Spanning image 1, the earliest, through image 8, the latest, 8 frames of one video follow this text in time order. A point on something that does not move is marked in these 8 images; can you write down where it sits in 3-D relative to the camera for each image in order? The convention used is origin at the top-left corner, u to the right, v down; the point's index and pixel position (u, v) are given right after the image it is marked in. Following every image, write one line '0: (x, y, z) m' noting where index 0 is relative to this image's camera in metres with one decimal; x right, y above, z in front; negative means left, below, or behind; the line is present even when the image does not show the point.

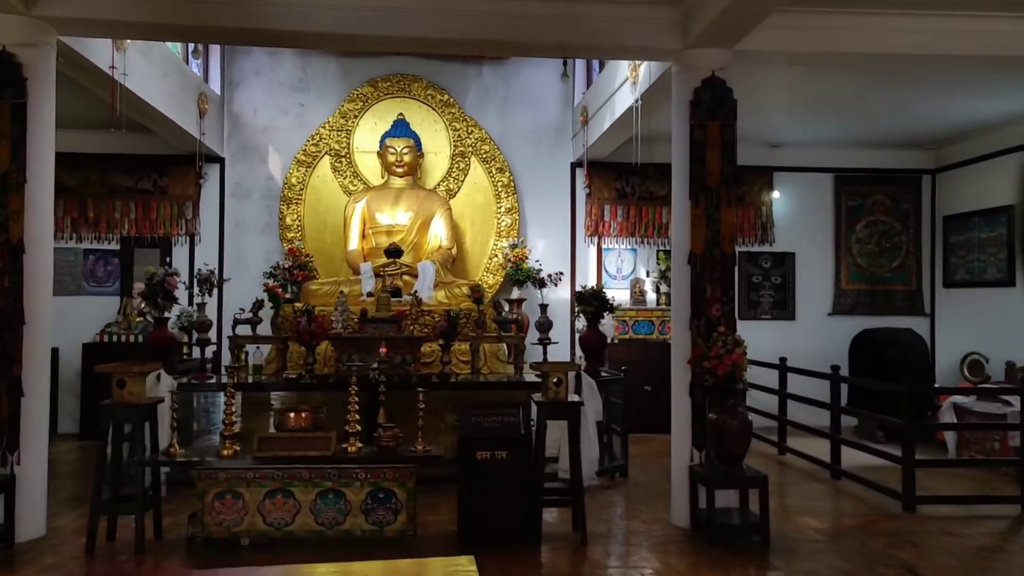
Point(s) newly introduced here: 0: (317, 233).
0: (-1.9, +0.5, +7.1) m
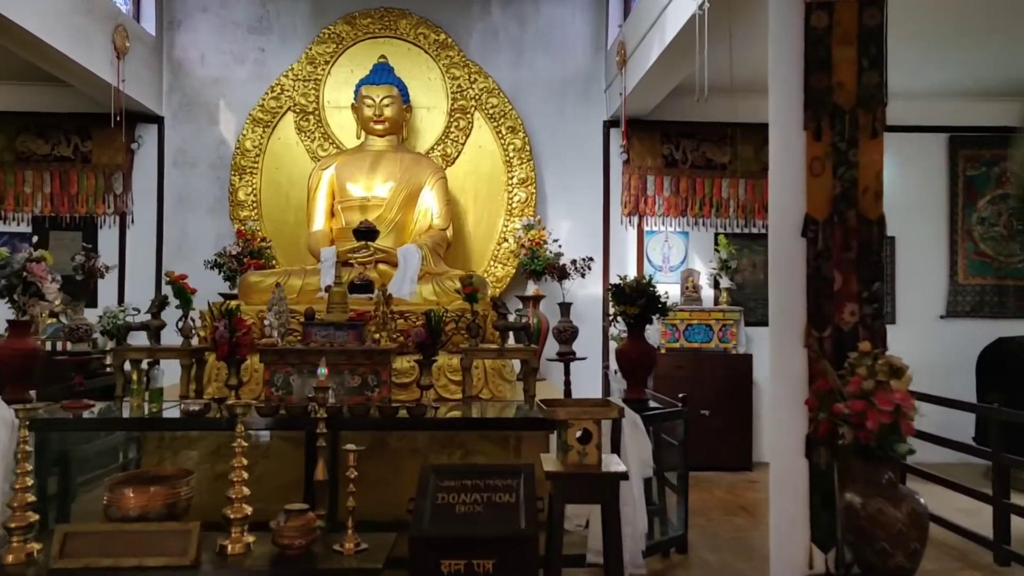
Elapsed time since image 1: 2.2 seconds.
0: (-1.7, +0.6, +5.6) m
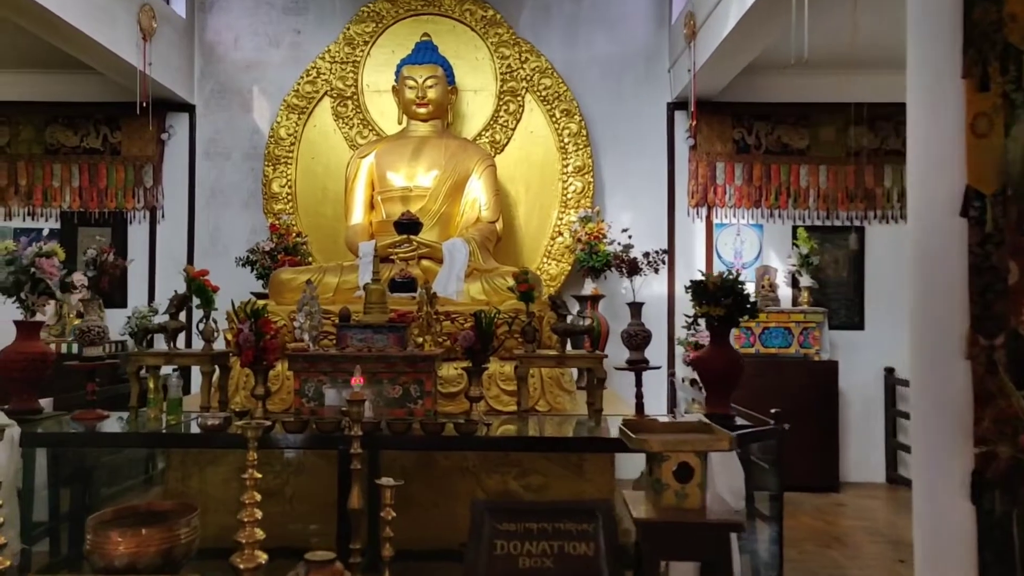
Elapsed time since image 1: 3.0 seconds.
0: (-1.4, +0.6, +5.2) m
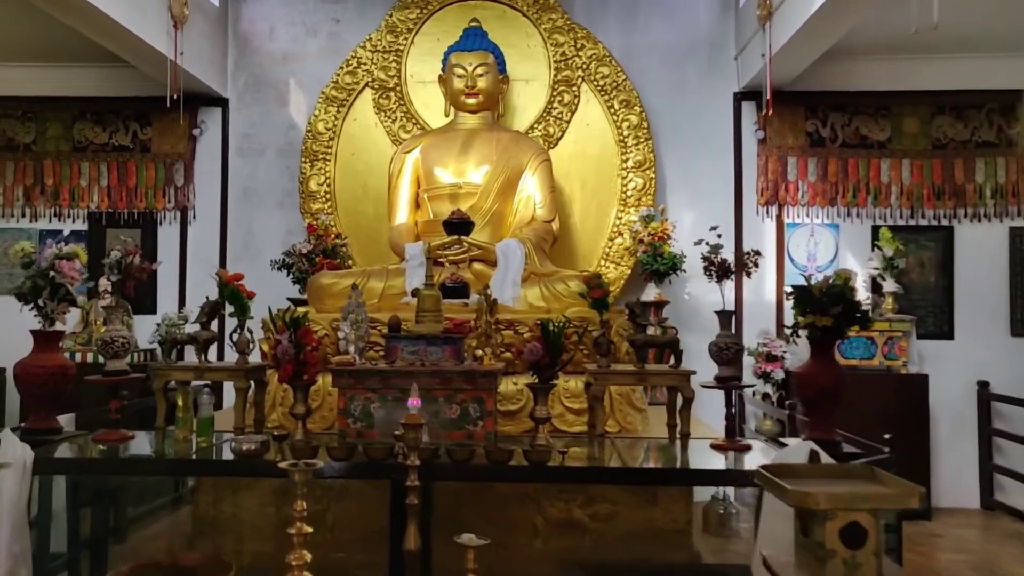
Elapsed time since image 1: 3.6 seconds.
0: (-1.0, +0.5, +4.8) m
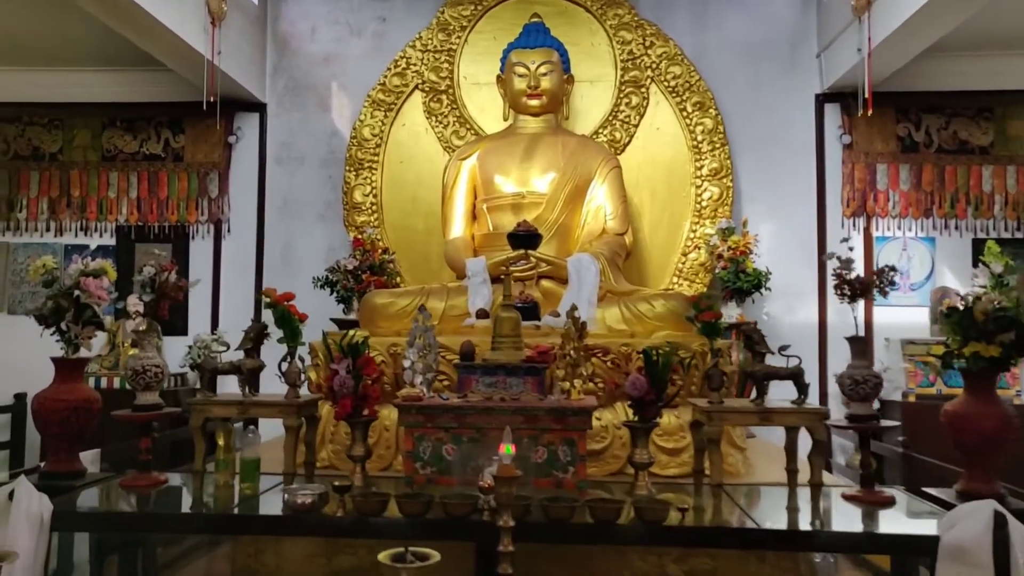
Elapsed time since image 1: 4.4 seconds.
0: (-0.7, +0.4, +4.5) m
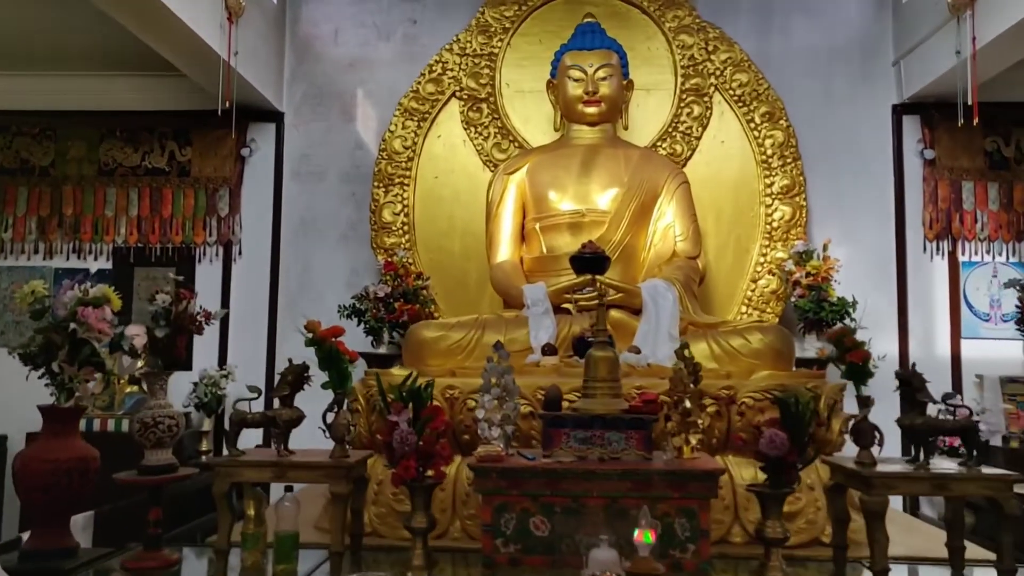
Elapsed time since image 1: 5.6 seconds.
0: (-0.4, +0.3, +4.0) m
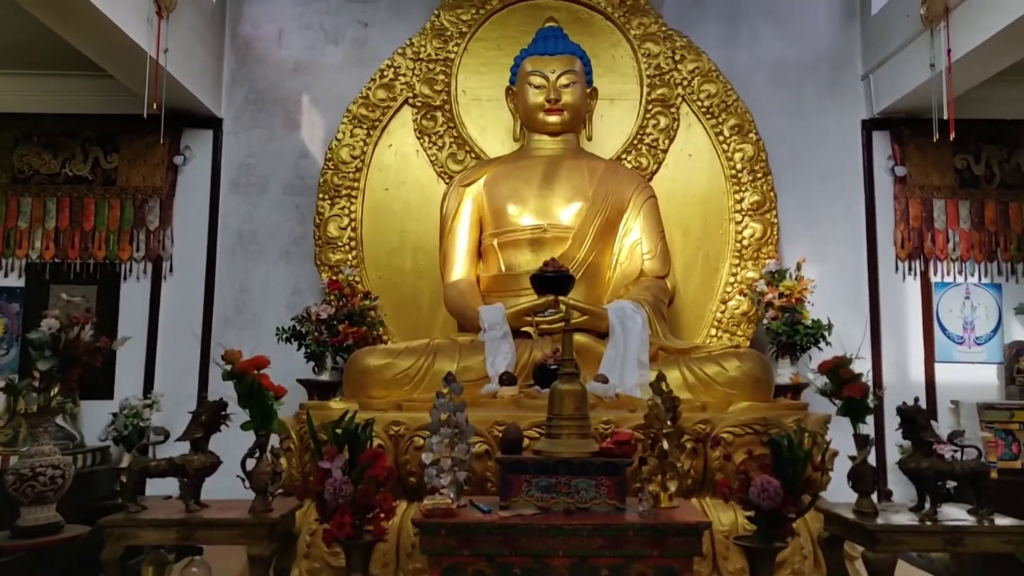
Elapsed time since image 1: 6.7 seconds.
0: (-0.6, +0.2, +3.7) m
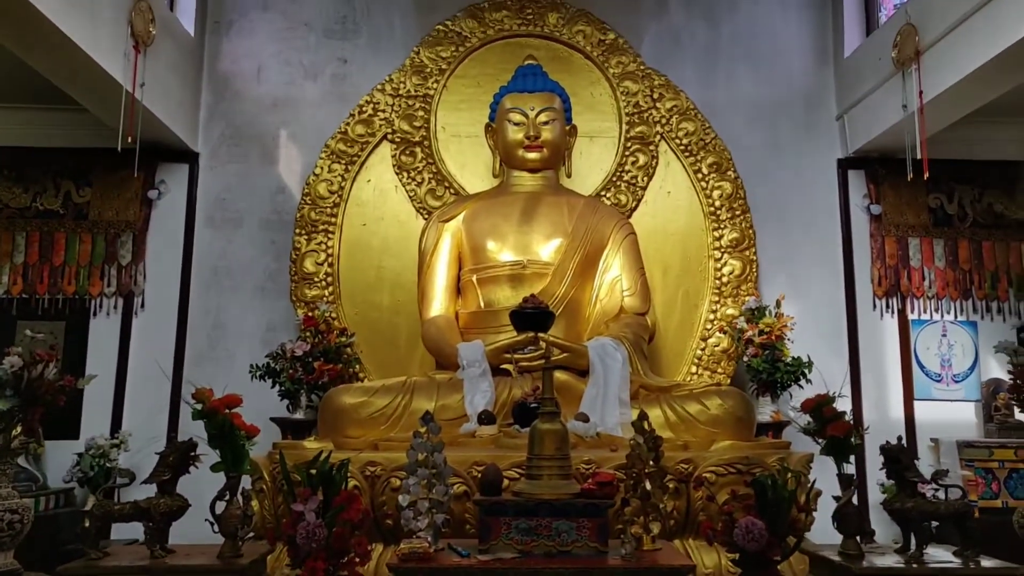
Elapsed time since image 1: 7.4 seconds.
0: (-0.7, 0.0, +3.6) m
